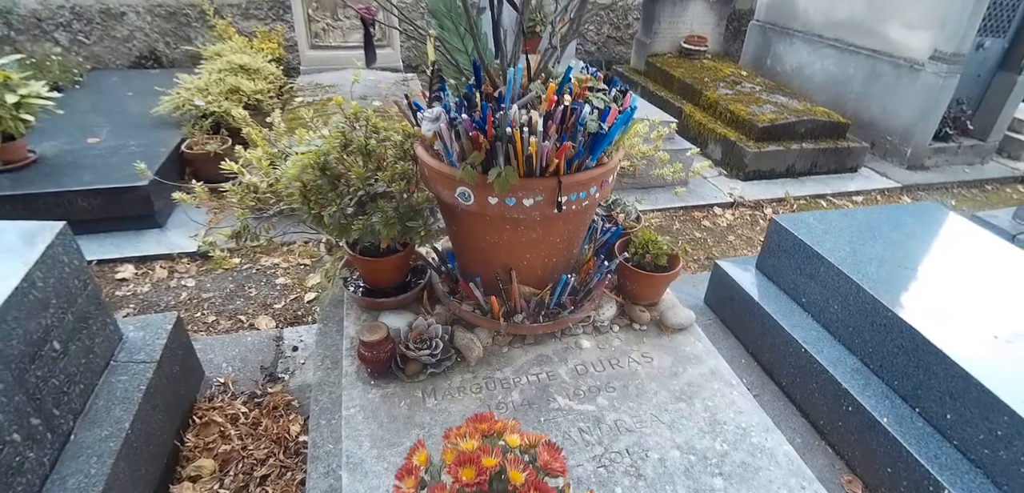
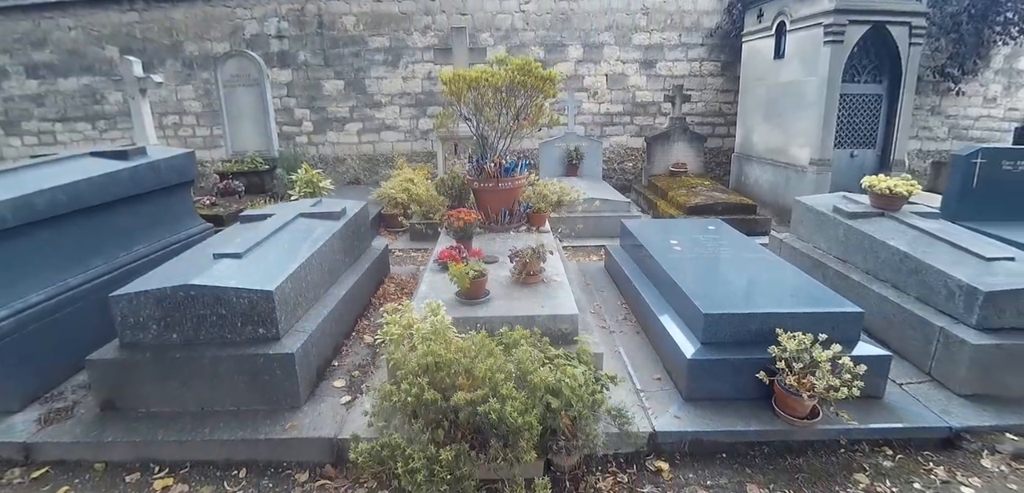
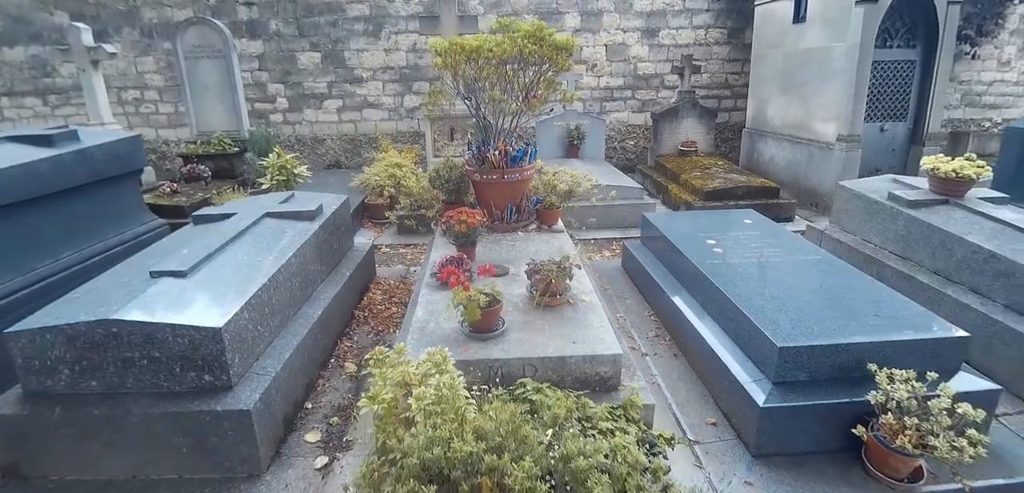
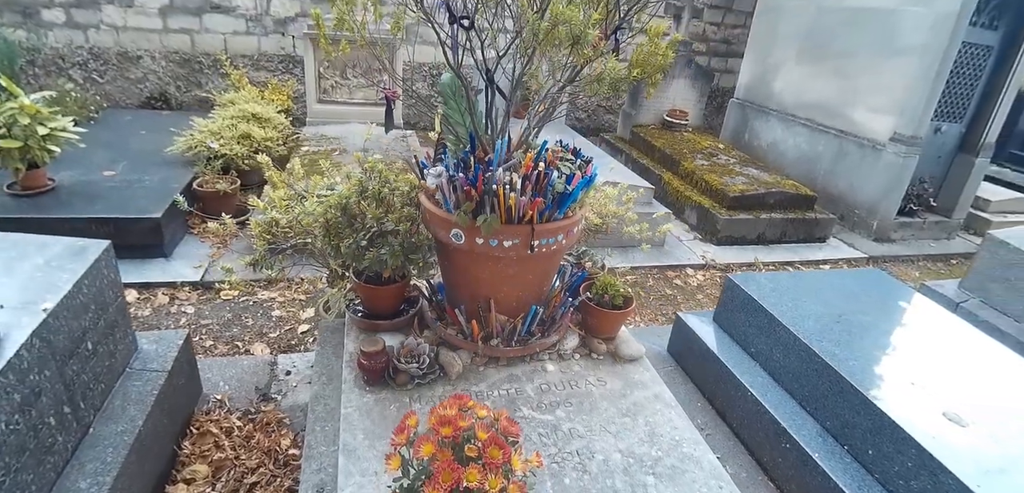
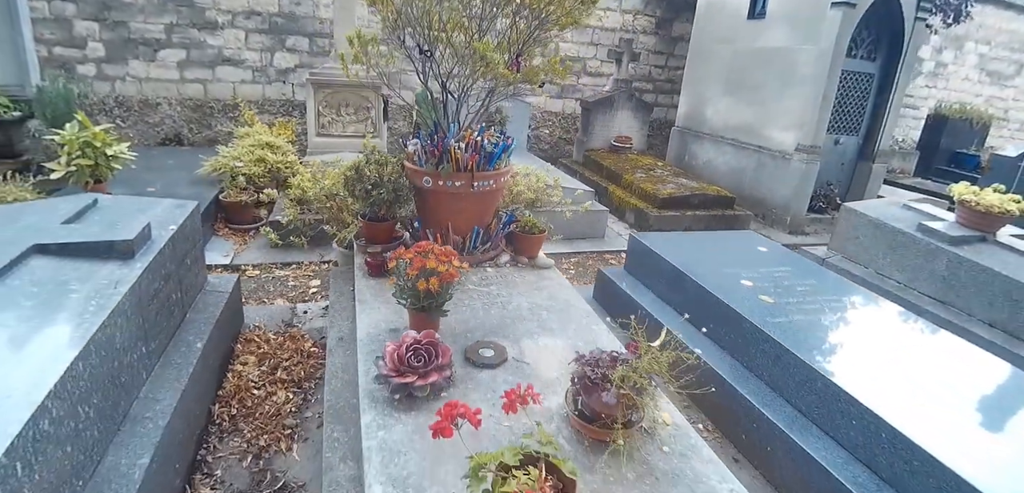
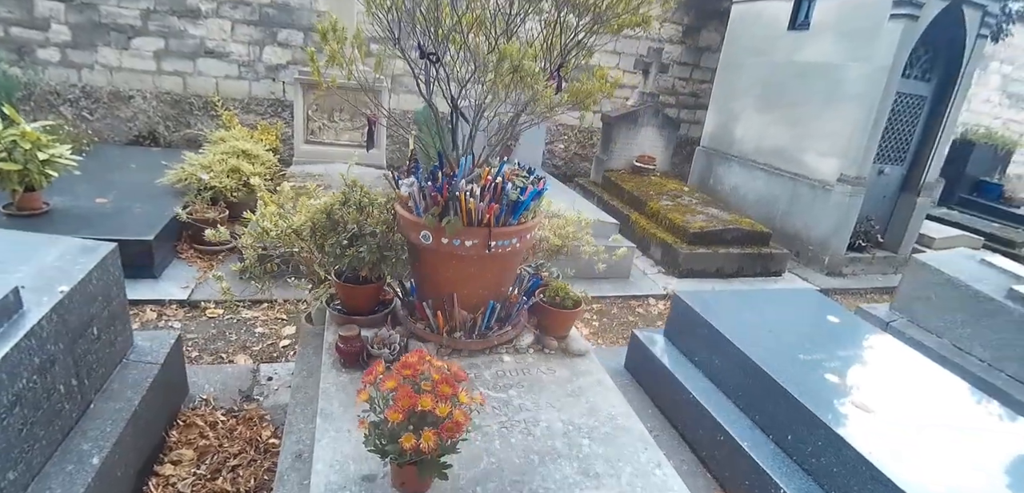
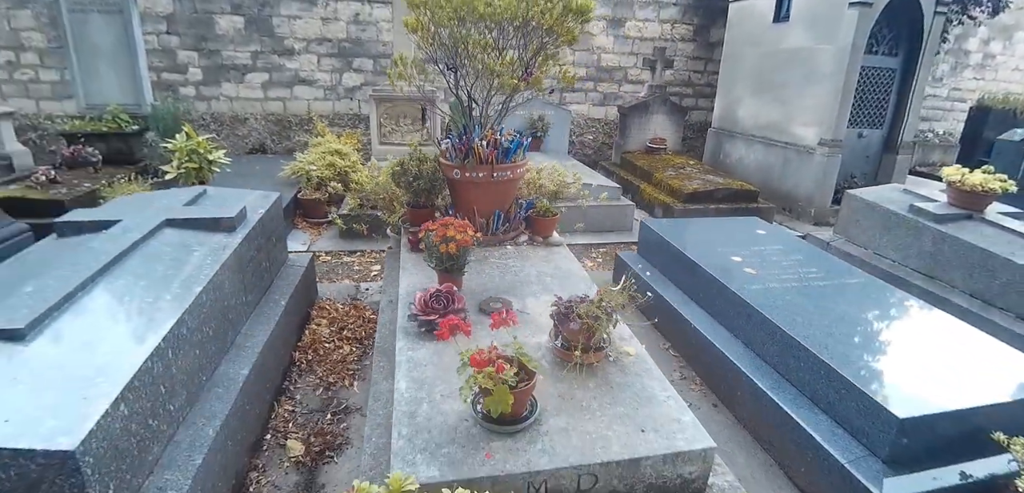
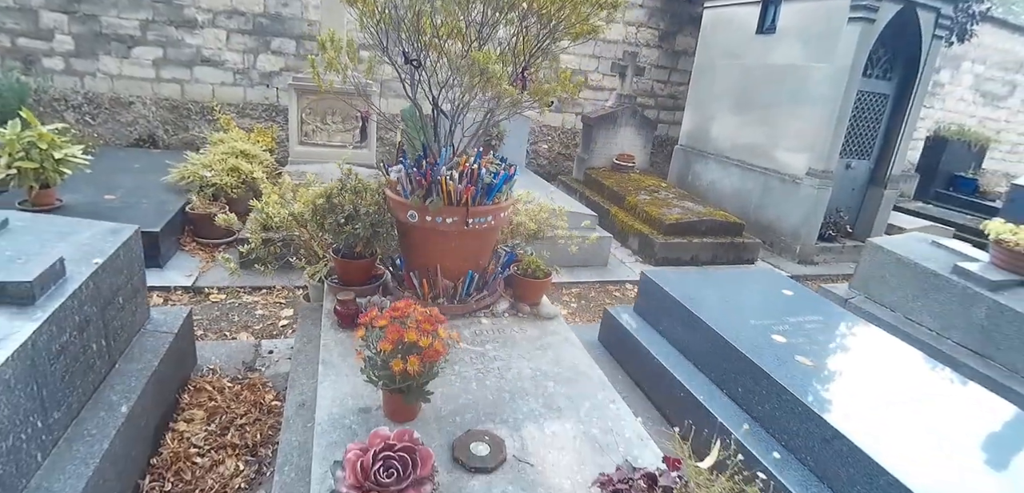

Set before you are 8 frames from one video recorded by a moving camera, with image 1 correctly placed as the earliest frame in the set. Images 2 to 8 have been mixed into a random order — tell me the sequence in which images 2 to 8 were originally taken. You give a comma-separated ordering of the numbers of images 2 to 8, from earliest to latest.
4, 6, 8, 5, 7, 3, 2
